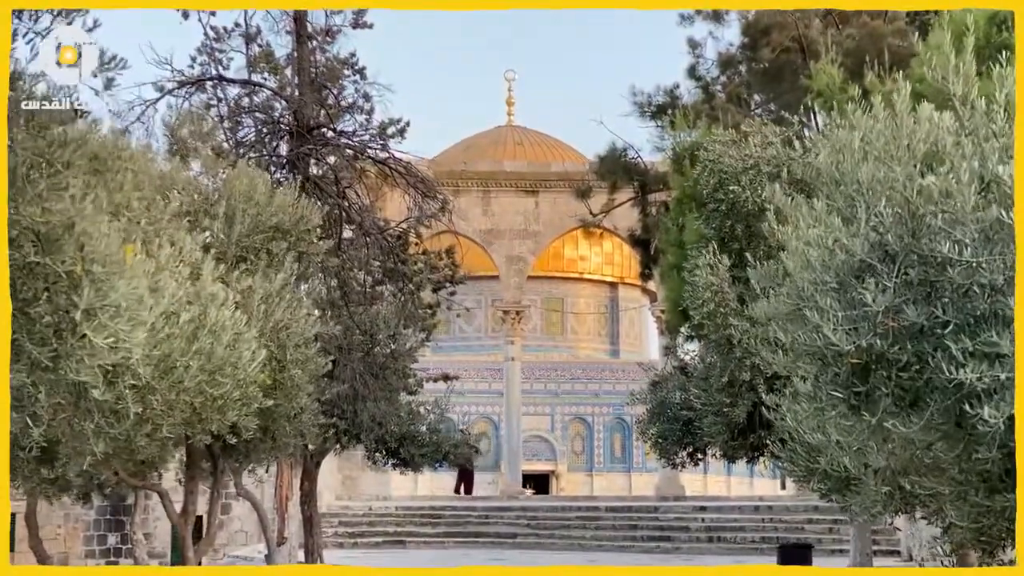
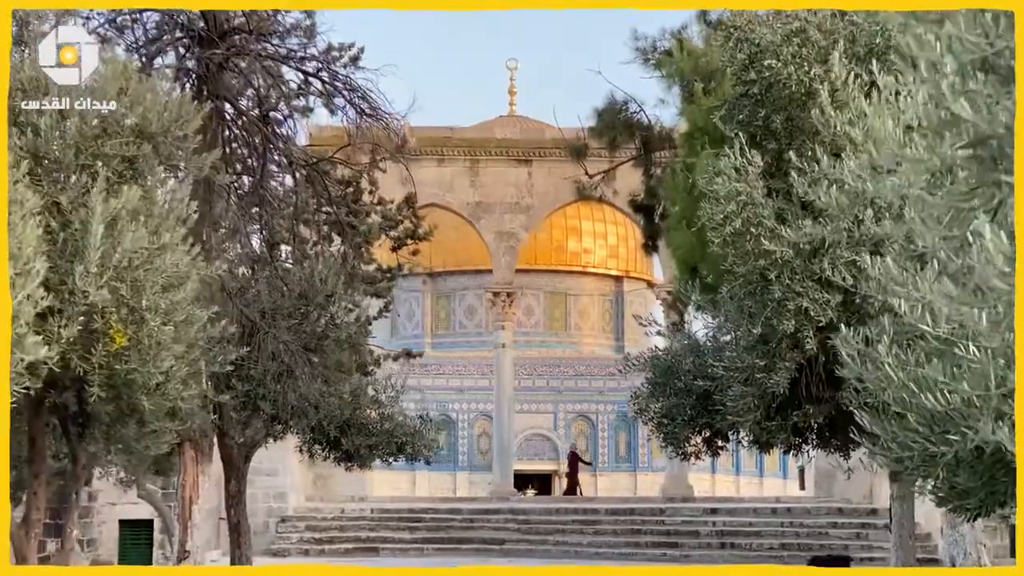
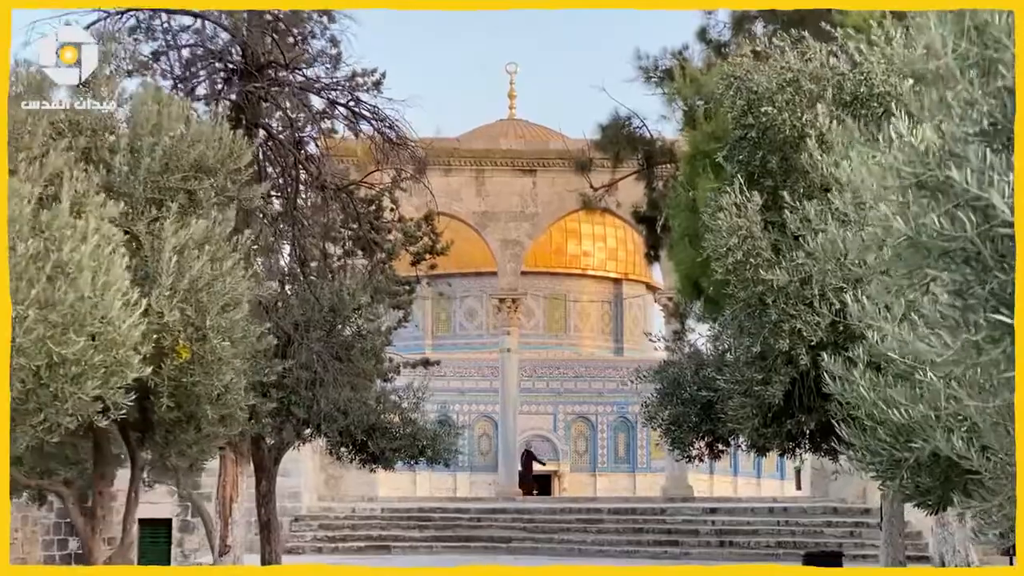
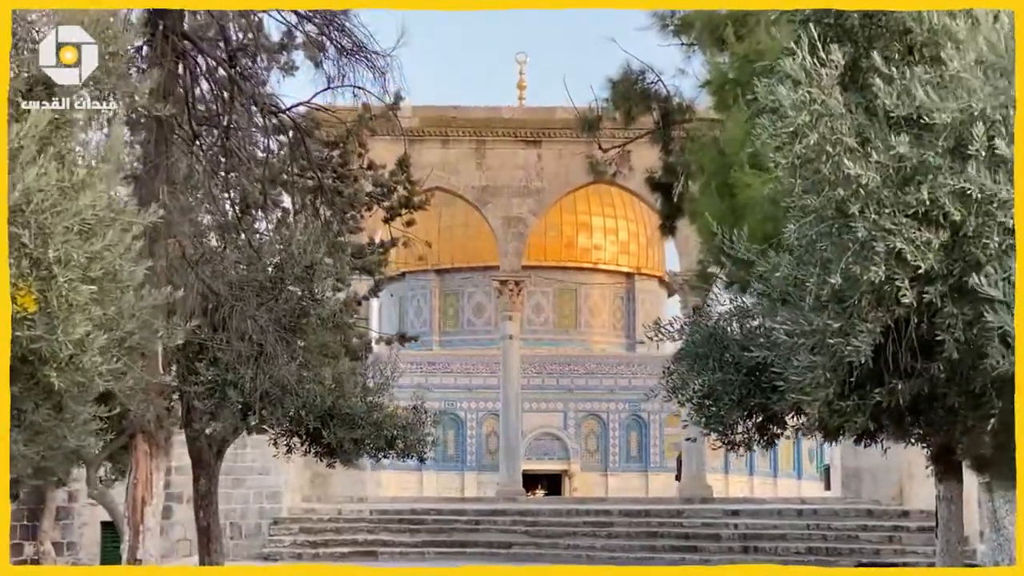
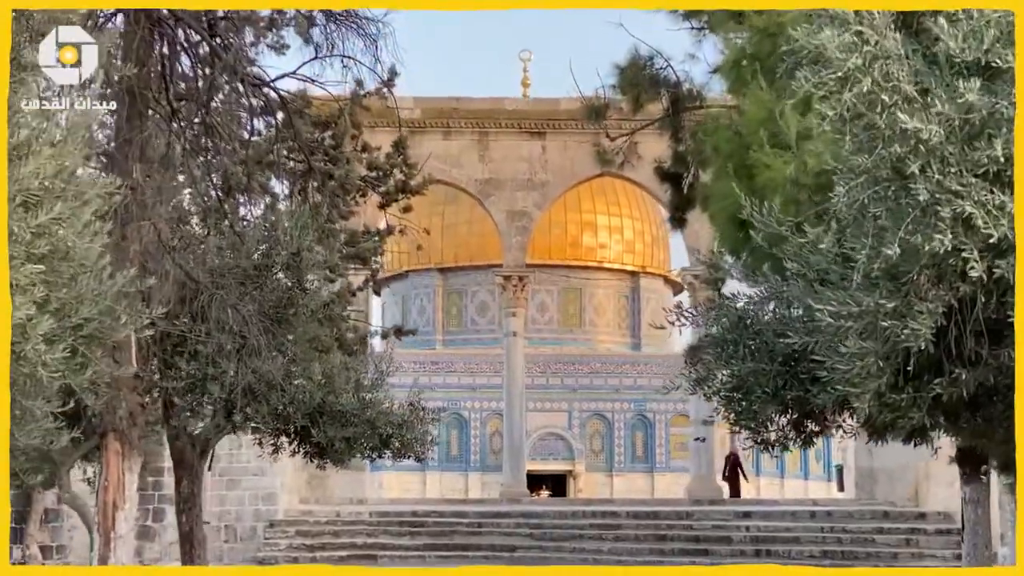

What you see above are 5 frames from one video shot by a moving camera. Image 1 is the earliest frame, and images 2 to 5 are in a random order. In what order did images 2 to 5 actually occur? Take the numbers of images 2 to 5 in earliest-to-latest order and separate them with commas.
3, 2, 4, 5
